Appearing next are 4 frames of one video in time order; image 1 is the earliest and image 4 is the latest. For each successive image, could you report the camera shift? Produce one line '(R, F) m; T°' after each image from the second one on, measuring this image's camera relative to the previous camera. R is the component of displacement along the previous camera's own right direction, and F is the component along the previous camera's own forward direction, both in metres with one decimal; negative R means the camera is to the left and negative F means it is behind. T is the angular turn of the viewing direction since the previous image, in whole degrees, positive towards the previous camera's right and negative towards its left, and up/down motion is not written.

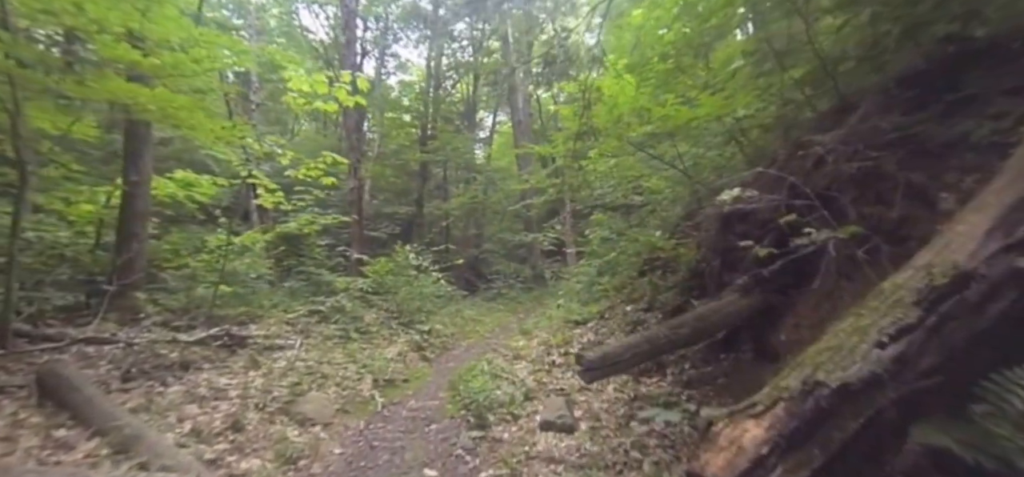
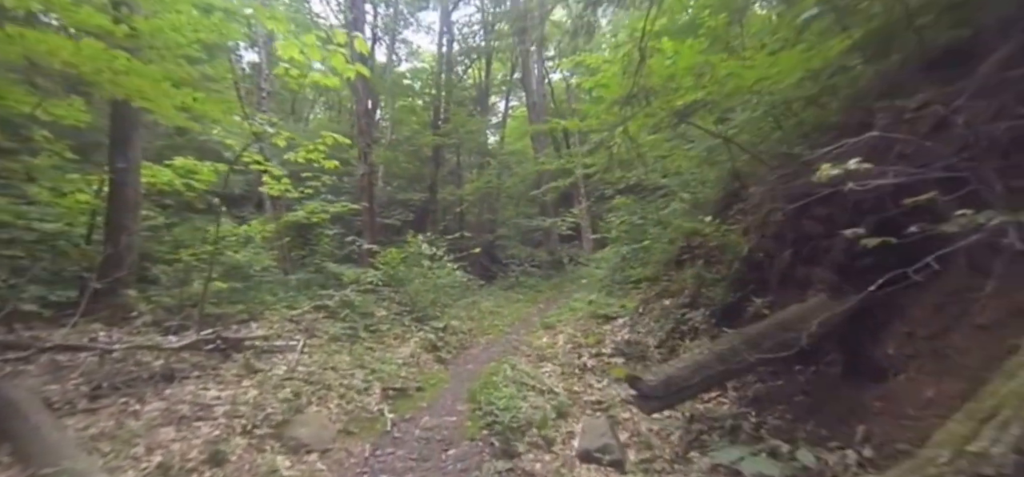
(-0.1, +0.7) m; -2°
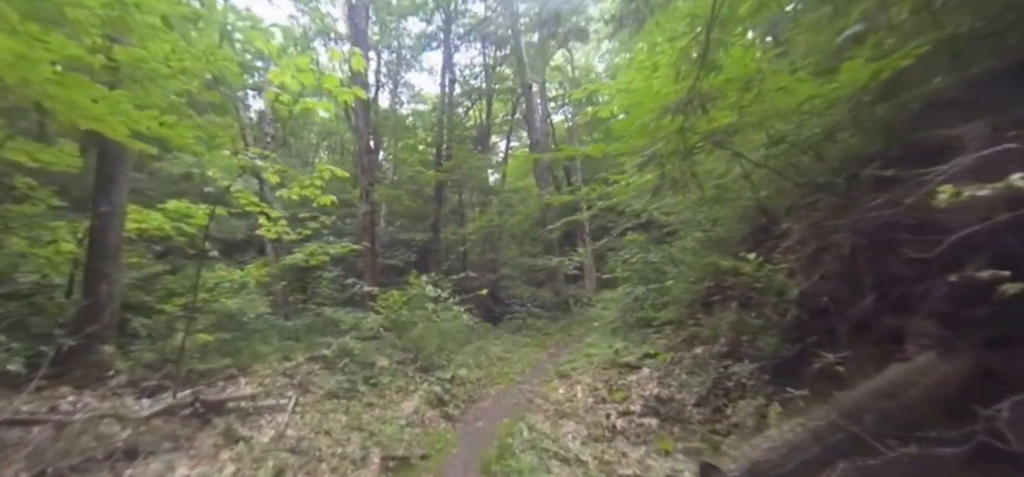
(-0.1, +0.5) m; 0°
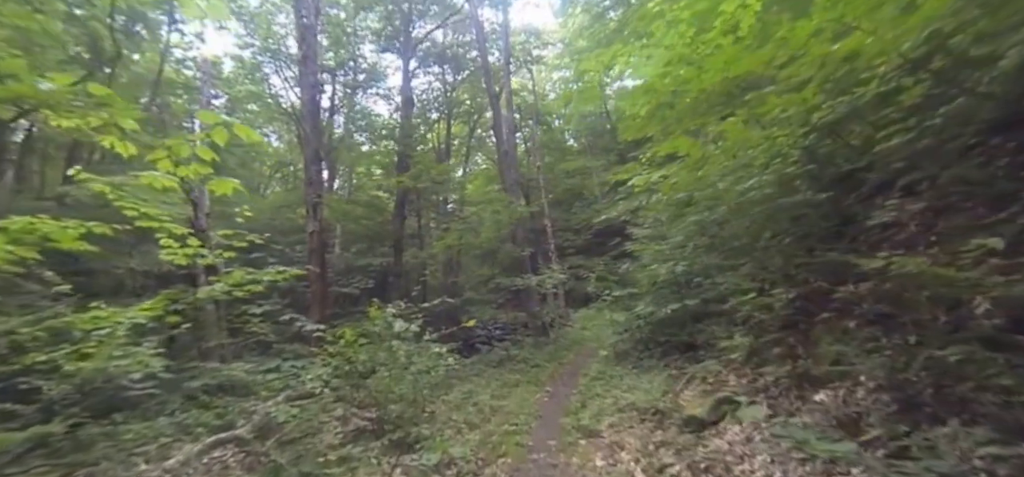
(-0.5, +2.2) m; +5°
